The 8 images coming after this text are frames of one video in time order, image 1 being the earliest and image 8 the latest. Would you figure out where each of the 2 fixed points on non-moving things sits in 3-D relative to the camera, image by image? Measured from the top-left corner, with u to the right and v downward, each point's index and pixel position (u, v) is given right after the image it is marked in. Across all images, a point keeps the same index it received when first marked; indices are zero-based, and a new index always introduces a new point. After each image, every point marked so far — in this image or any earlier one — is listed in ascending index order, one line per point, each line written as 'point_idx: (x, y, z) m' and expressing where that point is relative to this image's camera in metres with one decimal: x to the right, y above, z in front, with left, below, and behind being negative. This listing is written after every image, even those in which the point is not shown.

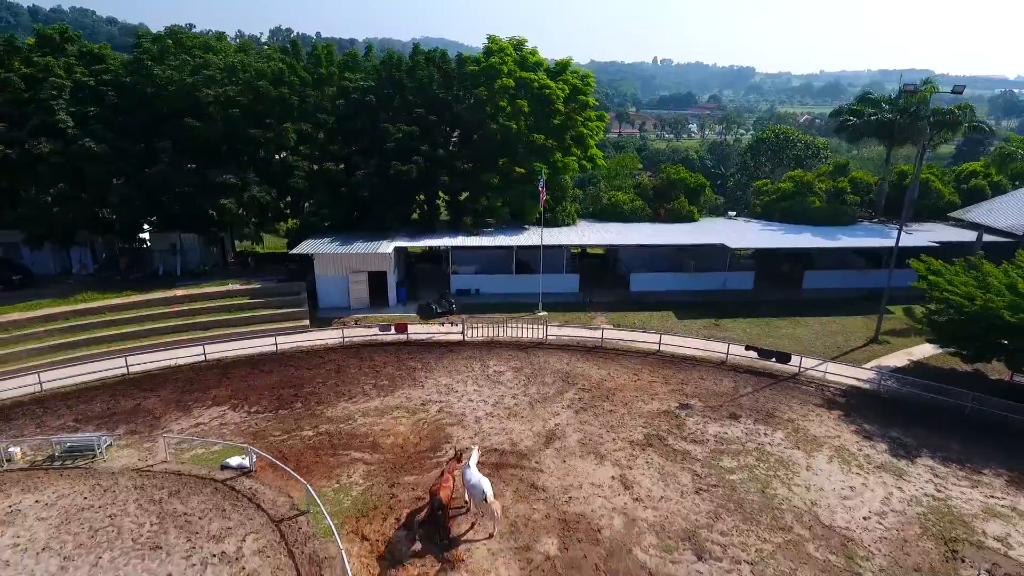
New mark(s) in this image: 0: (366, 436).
0: (-3.7, -3.8, +16.3) m
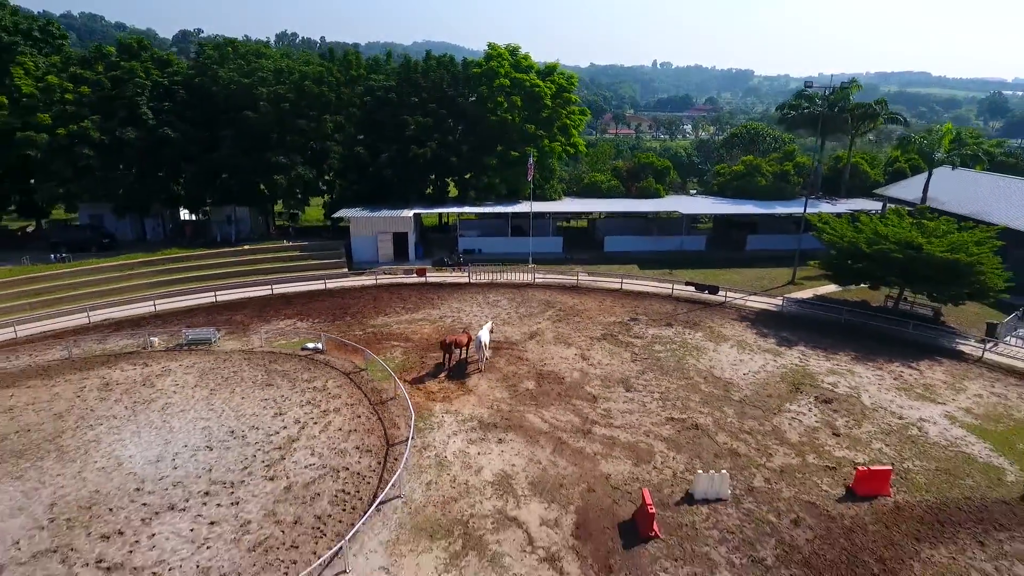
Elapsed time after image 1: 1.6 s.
0: (-3.9, -1.6, +22.5) m
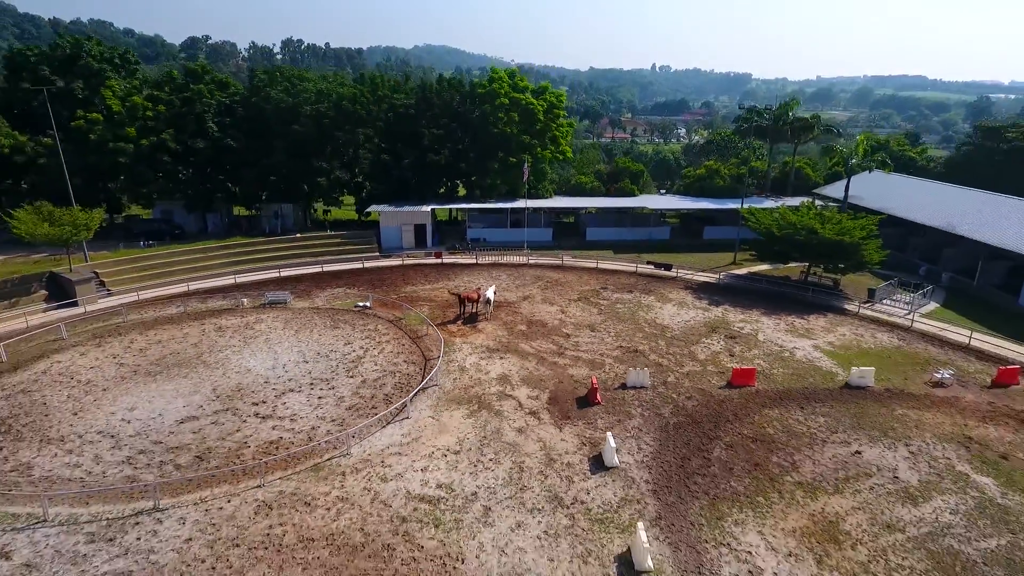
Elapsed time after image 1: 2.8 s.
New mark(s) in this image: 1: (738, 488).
0: (-4.0, -0.5, +29.8) m
1: (+5.5, -4.8, +15.5) m
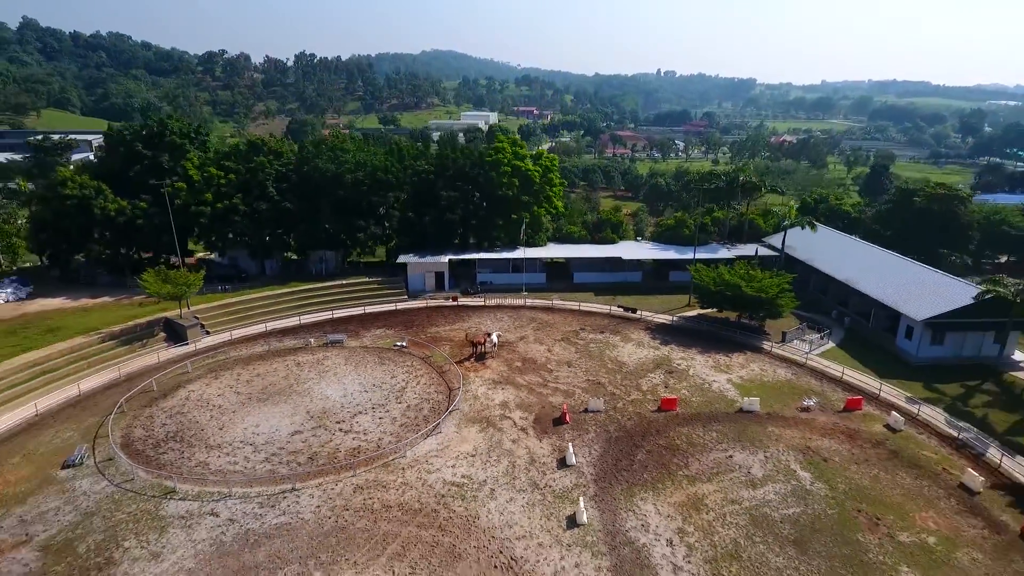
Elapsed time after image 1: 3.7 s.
0: (-4.0, -3.1, +39.3) m
1: (+5.3, -7.4, +25.0) m
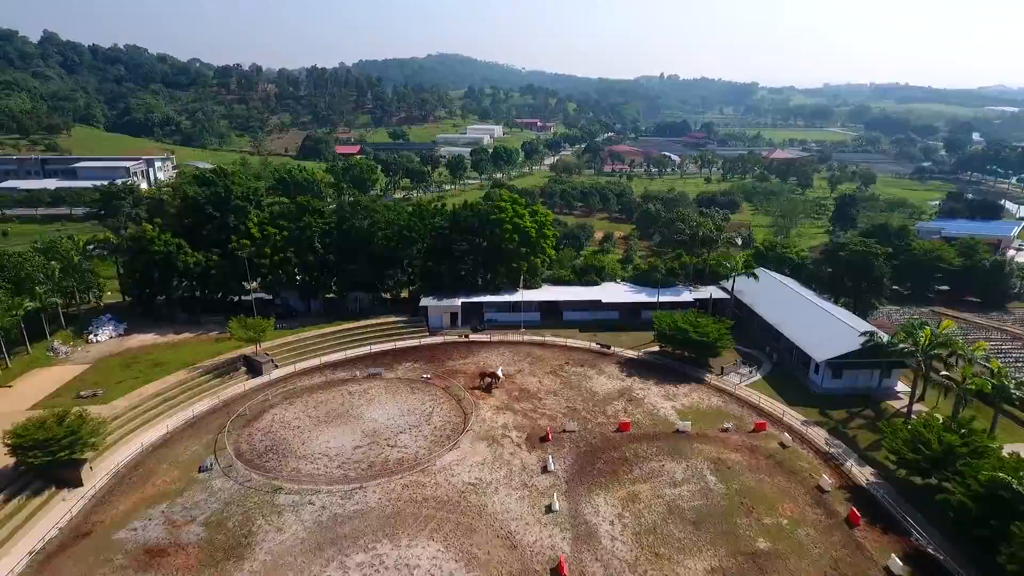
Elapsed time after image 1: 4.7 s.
0: (-4.0, -6.7, +50.7) m
1: (+5.2, -11.0, +36.3) m
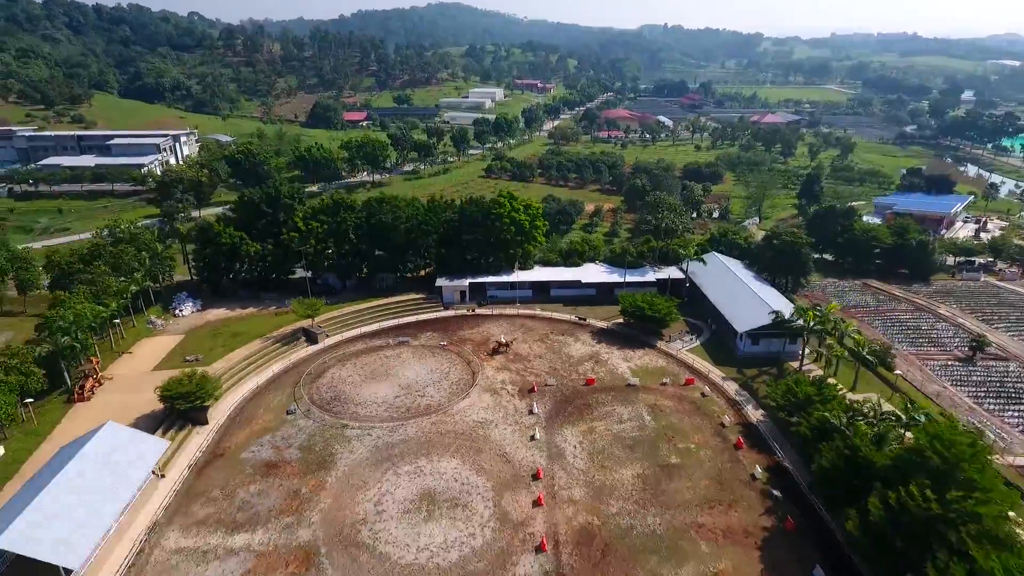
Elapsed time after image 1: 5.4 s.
0: (-4.3, -5.3, +65.9) m
1: (+4.8, -10.8, +51.8) m
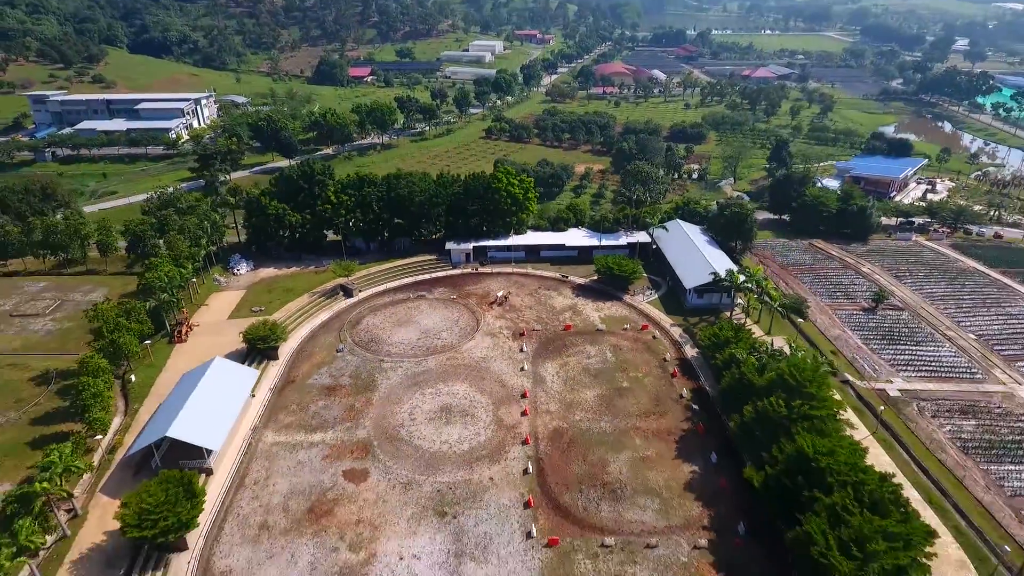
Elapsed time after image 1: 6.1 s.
0: (-4.9, -0.7, +82.3) m
1: (+4.3, -7.3, +68.8) m
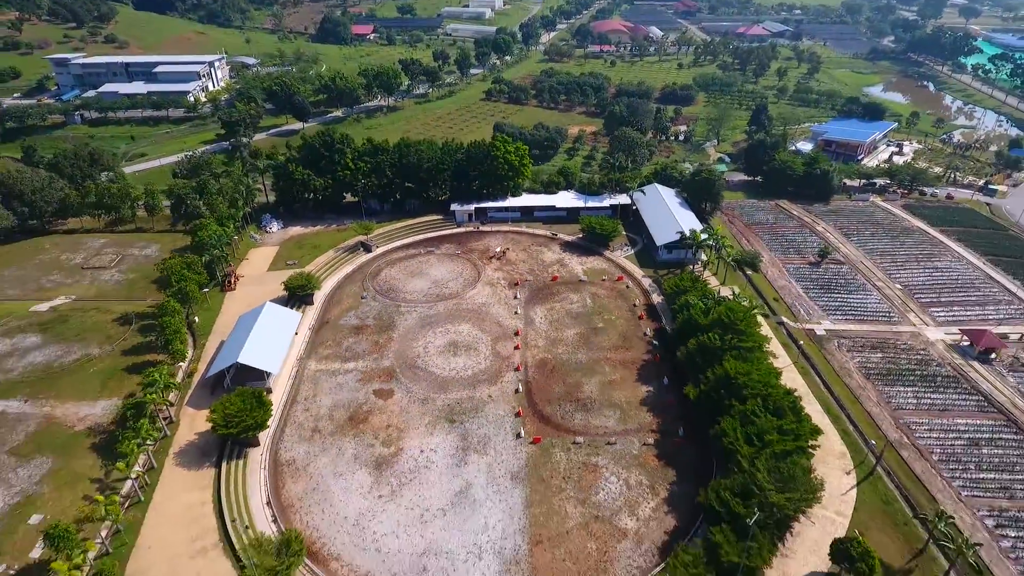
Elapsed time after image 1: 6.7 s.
0: (-5.4, +6.0, +95.6) m
1: (+3.7, -1.7, +82.6) m
